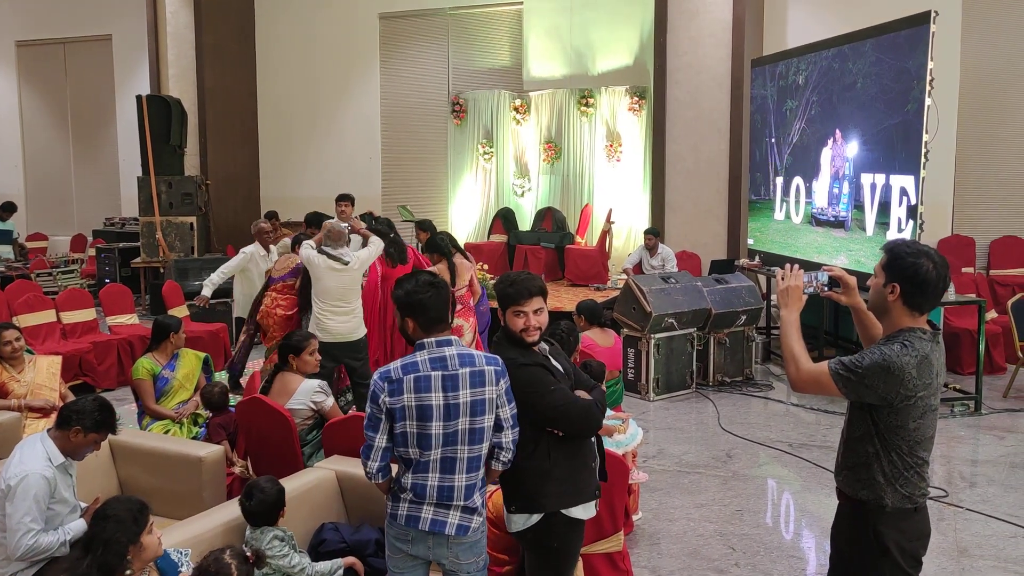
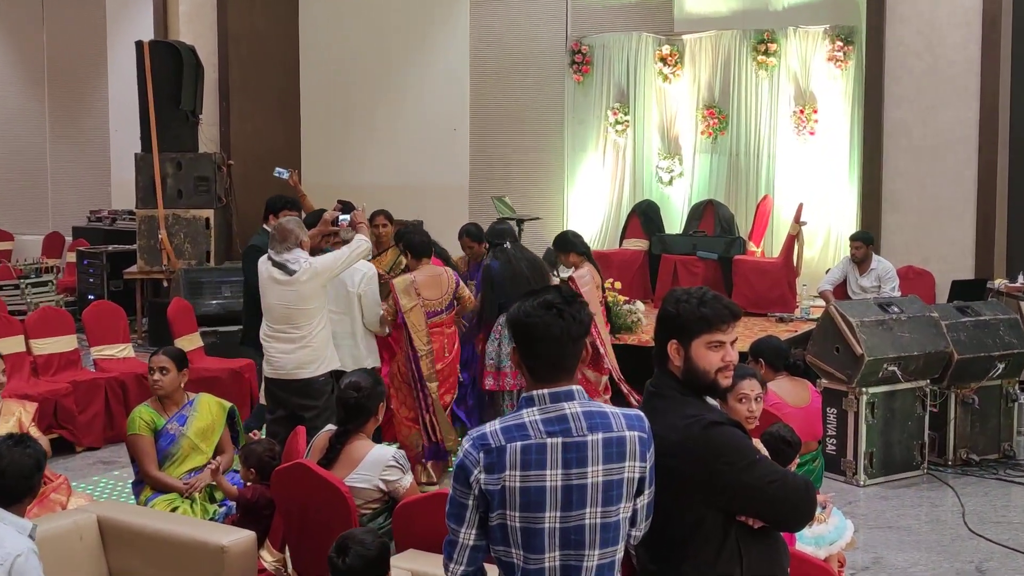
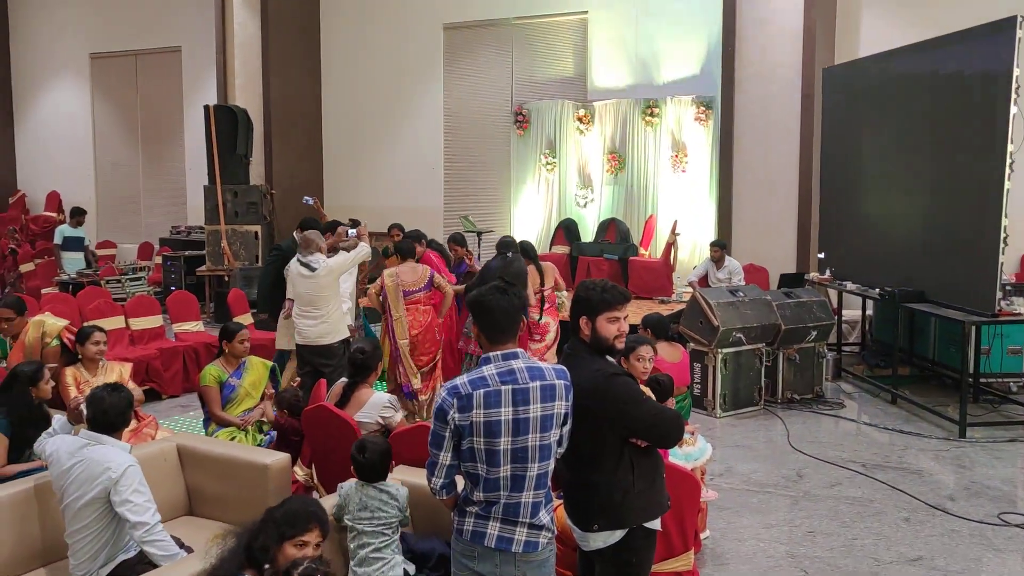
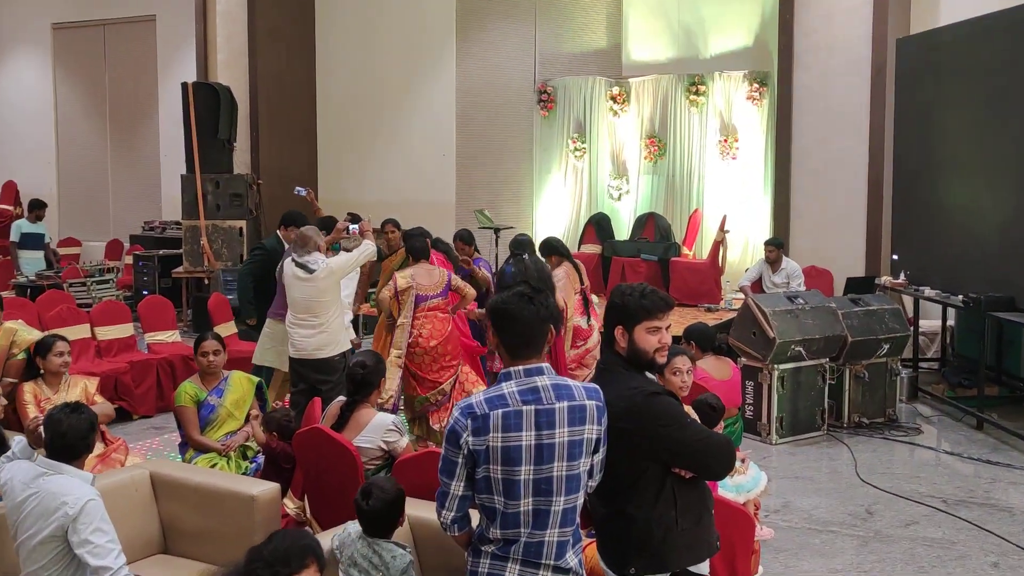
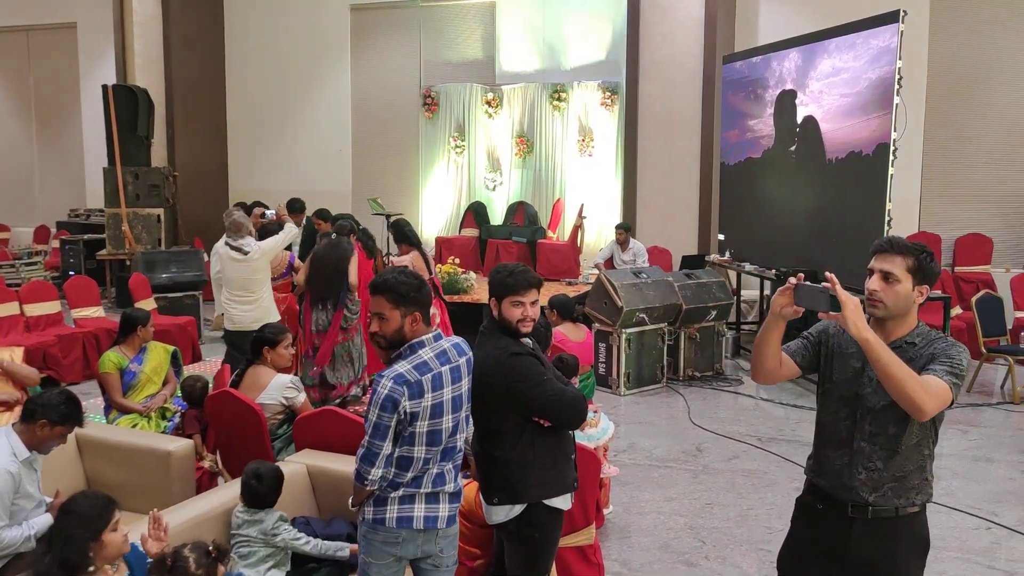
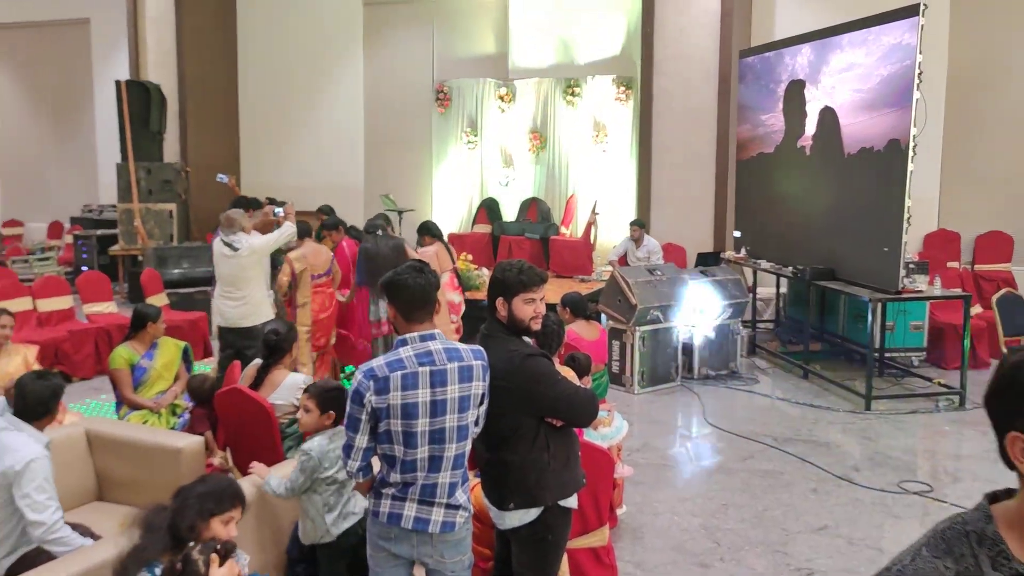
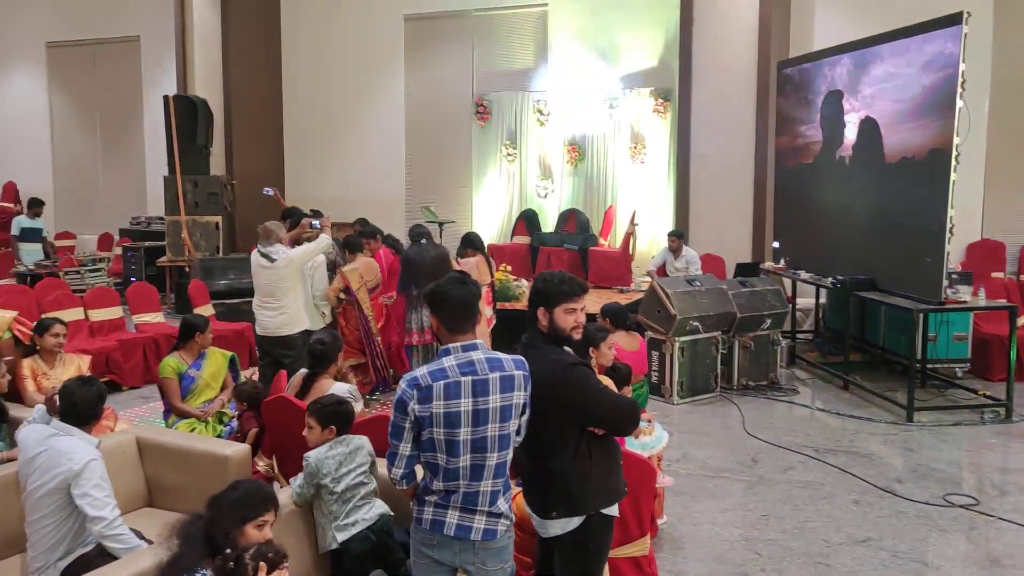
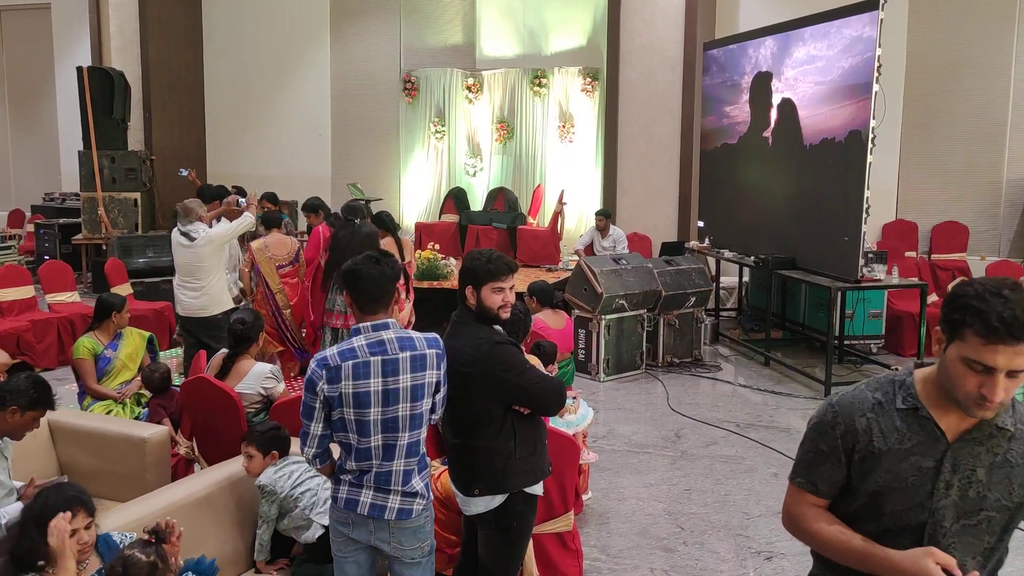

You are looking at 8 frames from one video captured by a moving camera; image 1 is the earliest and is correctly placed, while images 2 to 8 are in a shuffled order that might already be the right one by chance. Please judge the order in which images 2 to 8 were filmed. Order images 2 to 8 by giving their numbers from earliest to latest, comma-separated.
5, 8, 6, 7, 3, 4, 2
